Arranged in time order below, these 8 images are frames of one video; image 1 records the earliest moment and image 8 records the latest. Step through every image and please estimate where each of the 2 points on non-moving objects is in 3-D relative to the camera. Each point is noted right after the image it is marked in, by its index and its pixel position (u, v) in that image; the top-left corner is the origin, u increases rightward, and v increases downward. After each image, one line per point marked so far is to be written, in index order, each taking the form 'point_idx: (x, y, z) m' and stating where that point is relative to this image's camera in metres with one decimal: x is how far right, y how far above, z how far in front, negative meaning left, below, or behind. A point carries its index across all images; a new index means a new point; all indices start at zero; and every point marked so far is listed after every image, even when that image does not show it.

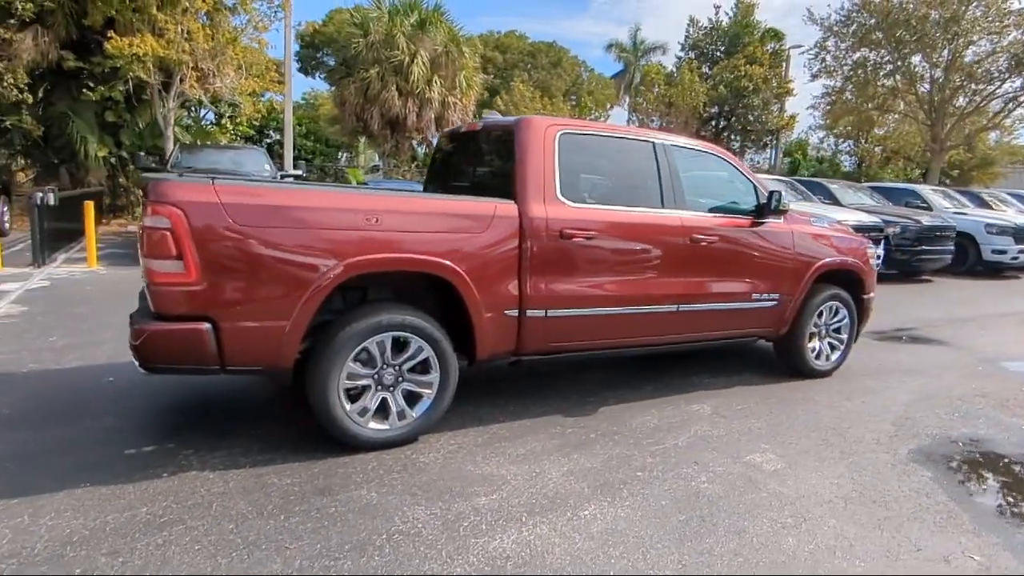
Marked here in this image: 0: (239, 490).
0: (-1.7, -1.3, +3.8) m
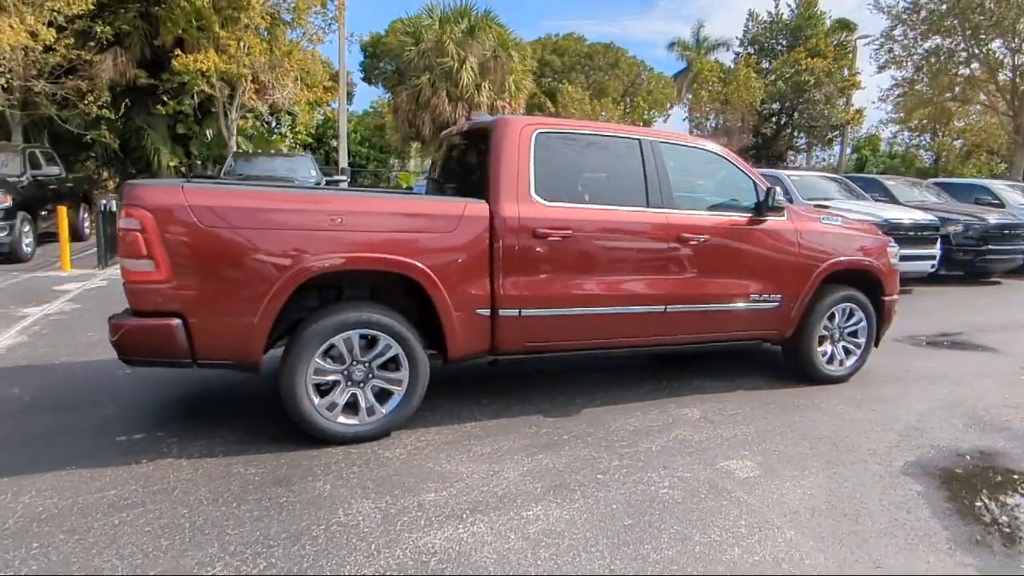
0: (-2.1, -1.2, +4.0) m
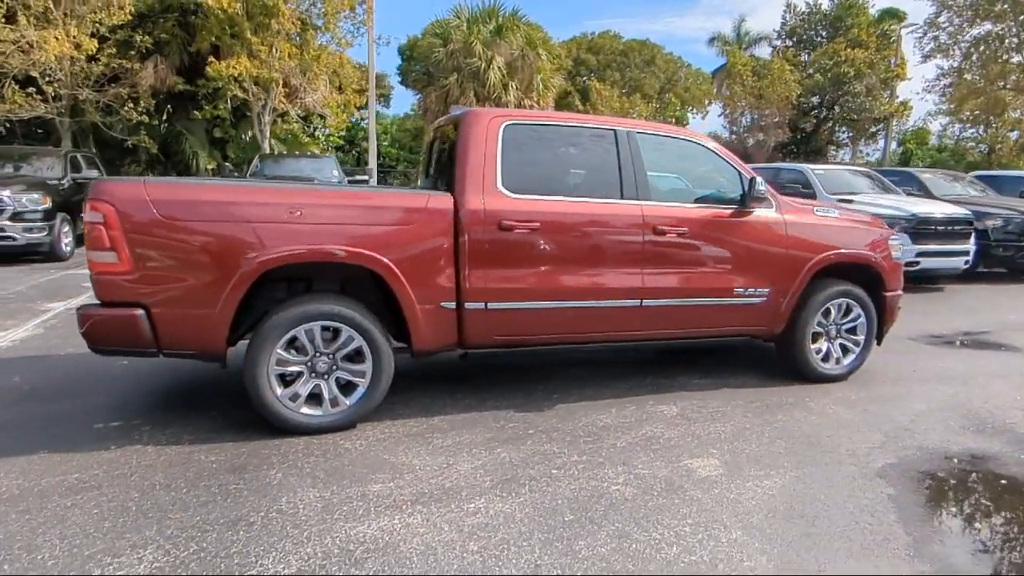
0: (-2.4, -1.2, +4.1) m
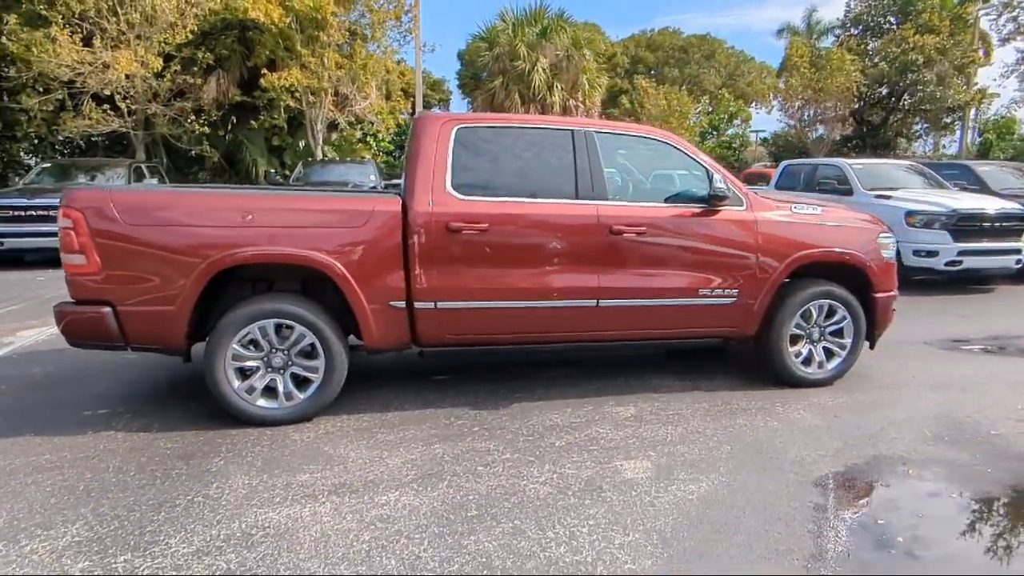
0: (-2.9, -1.2, +4.5) m
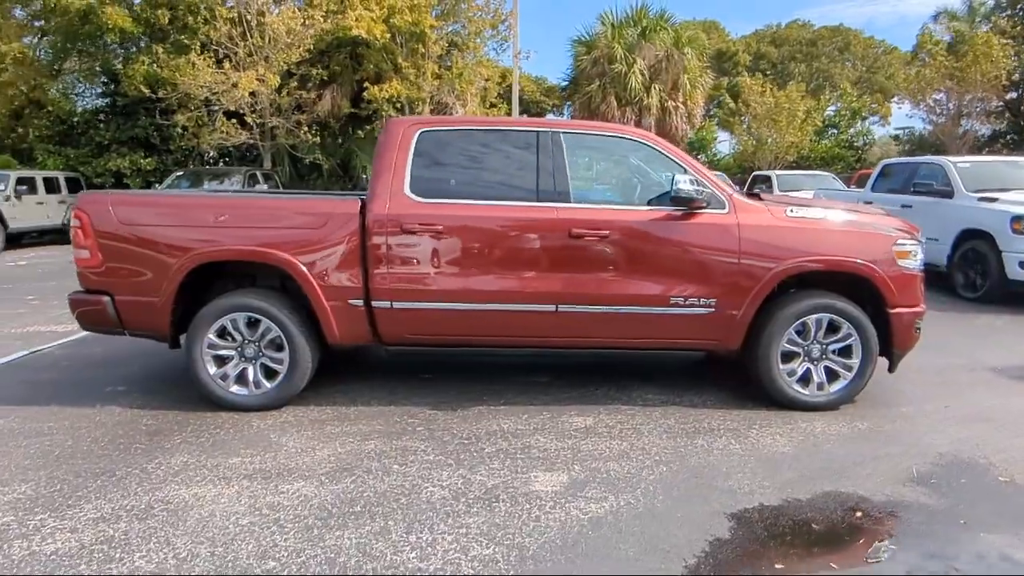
0: (-3.3, -1.1, +5.1) m
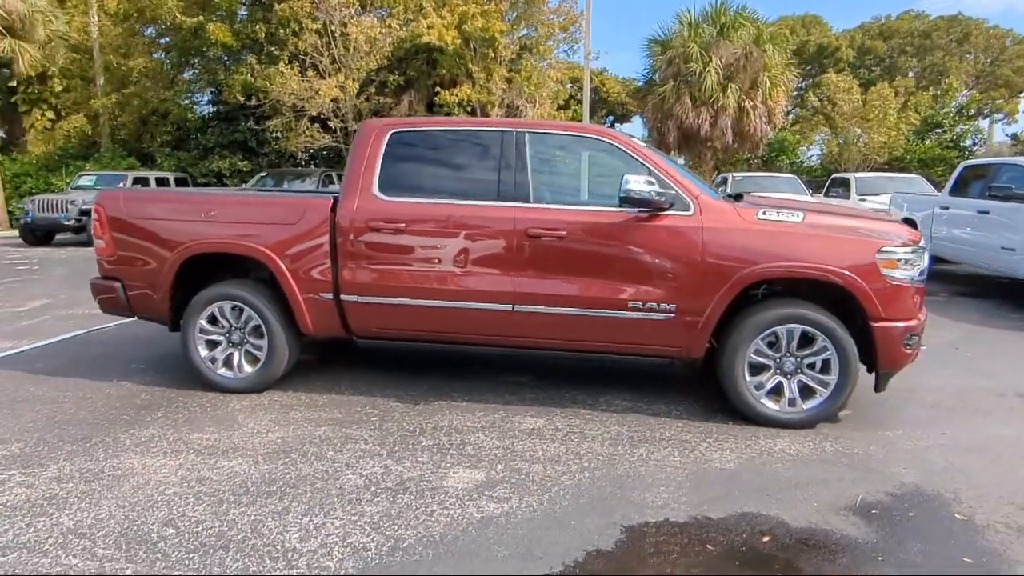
0: (-3.7, -1.0, +5.6) m
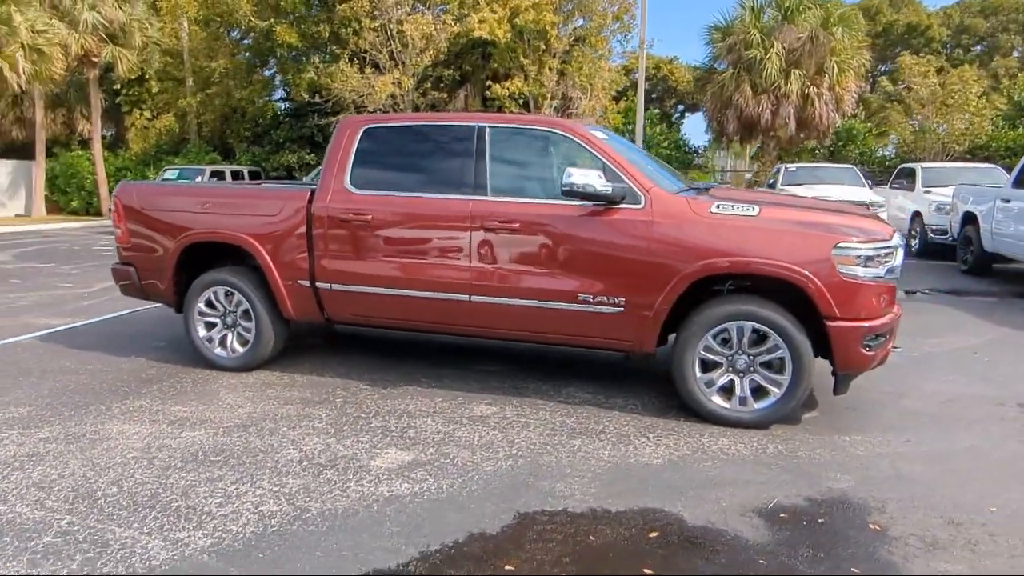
0: (-3.9, -0.8, +6.2) m
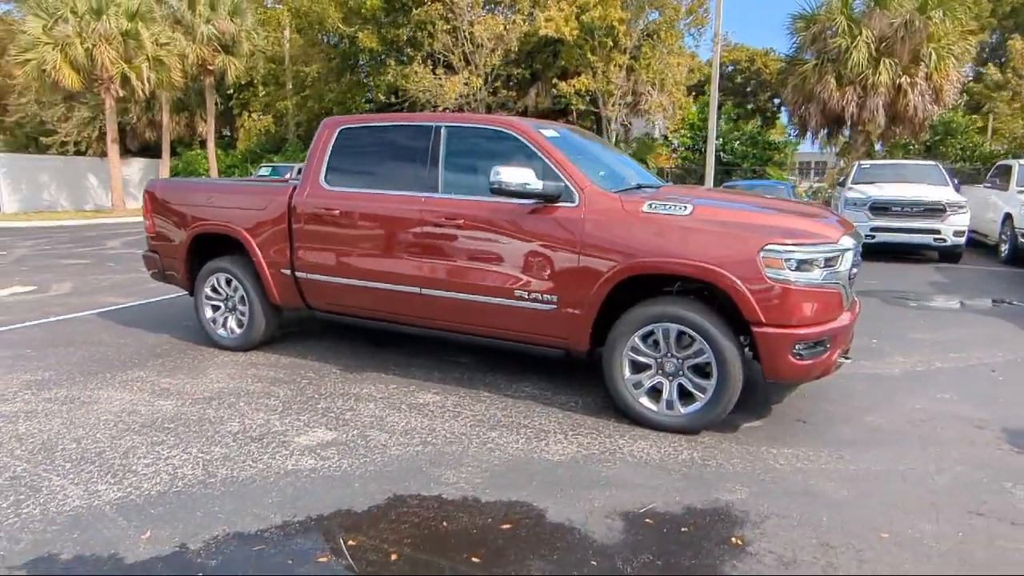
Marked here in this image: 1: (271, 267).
0: (-4.2, -0.7, +7.0) m
1: (-2.4, +0.2, +6.2) m
